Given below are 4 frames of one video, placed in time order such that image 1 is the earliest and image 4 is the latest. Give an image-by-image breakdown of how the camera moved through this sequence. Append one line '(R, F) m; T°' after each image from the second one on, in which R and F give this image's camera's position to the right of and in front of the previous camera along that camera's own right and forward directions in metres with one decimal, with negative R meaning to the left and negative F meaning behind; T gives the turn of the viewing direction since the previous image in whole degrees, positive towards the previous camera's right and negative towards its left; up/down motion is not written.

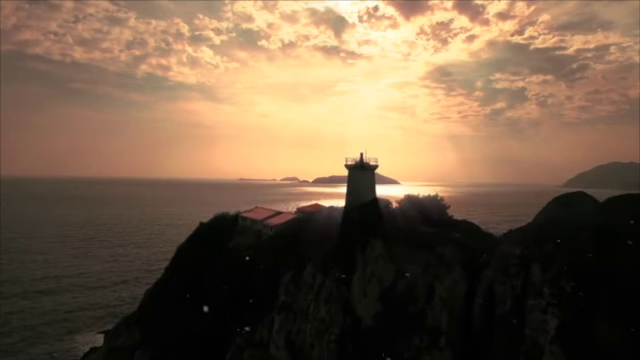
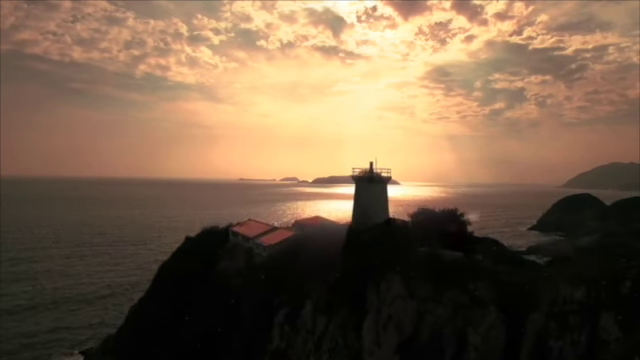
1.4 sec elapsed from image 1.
(-1.7, +2.6) m; 0°
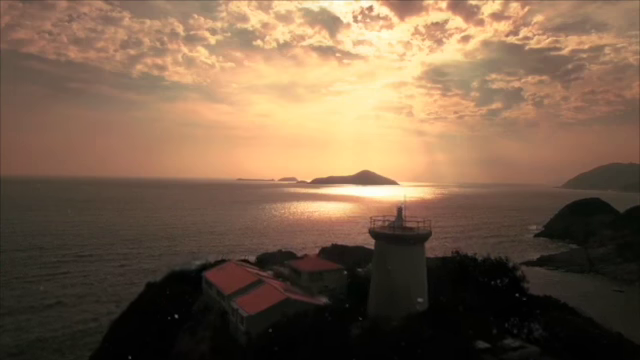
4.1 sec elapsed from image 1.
(-5.3, +2.2) m; 0°
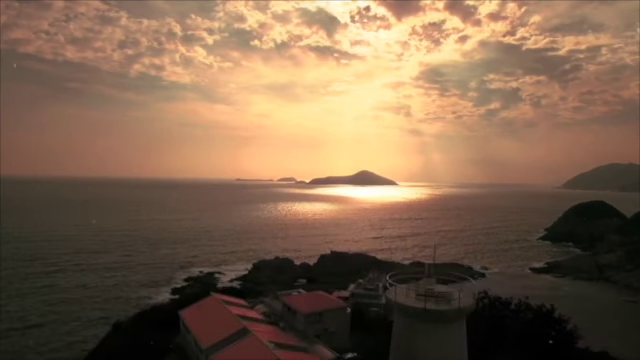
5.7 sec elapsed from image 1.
(-0.2, +4.8) m; 0°
